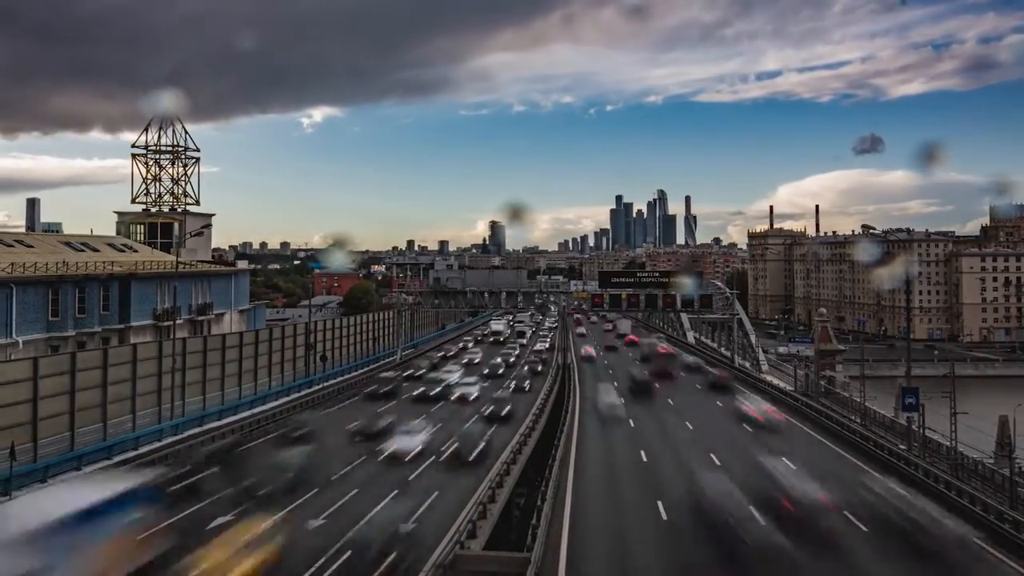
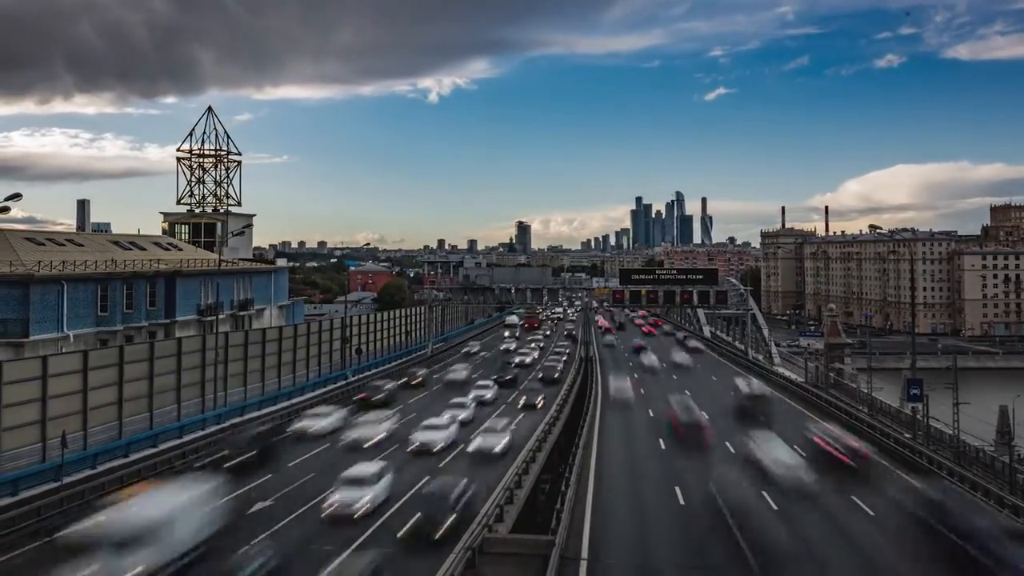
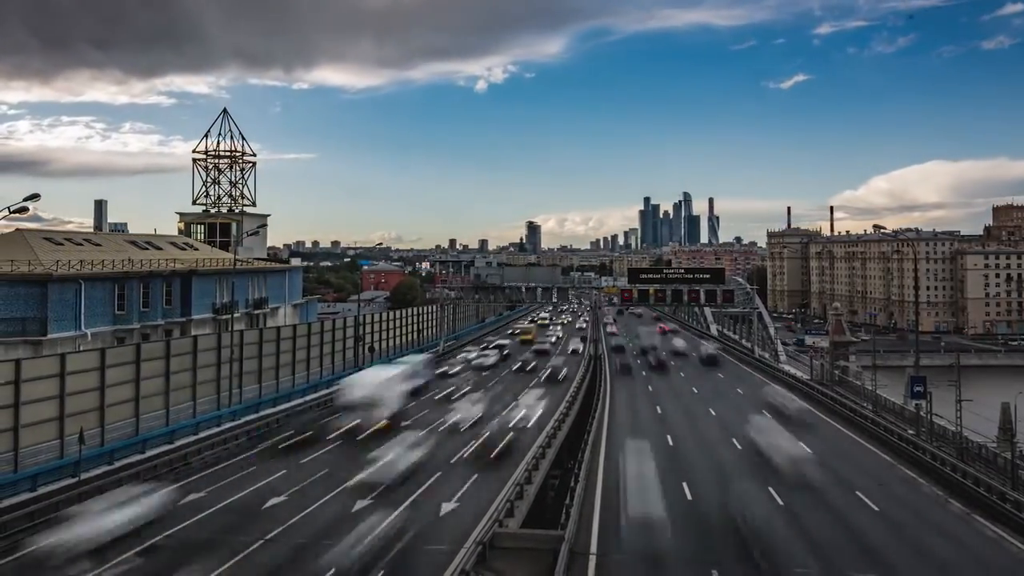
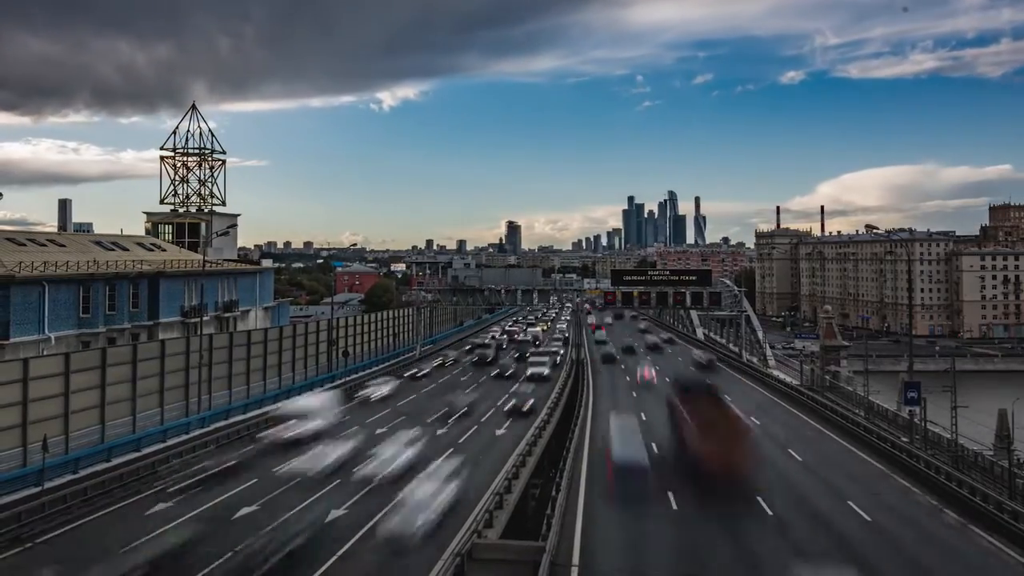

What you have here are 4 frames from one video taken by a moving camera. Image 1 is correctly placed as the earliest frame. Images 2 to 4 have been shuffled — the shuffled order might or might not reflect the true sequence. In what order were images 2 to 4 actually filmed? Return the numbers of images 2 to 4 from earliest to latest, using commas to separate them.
4, 2, 3
